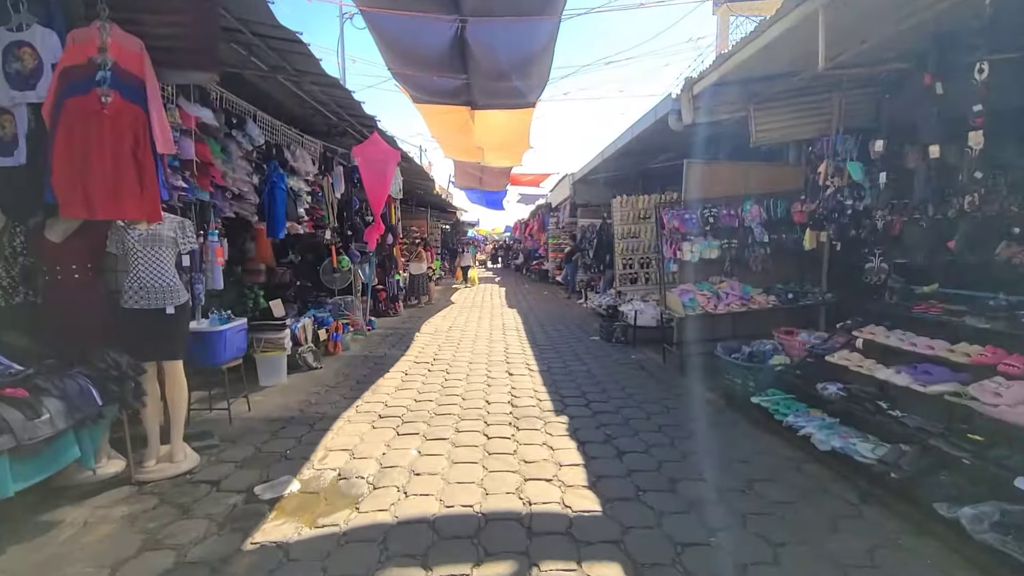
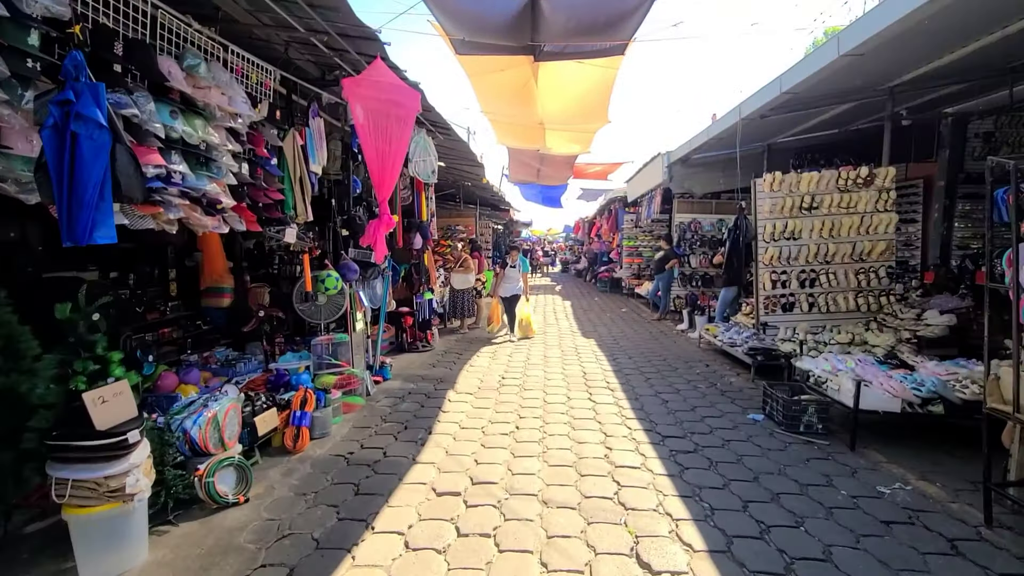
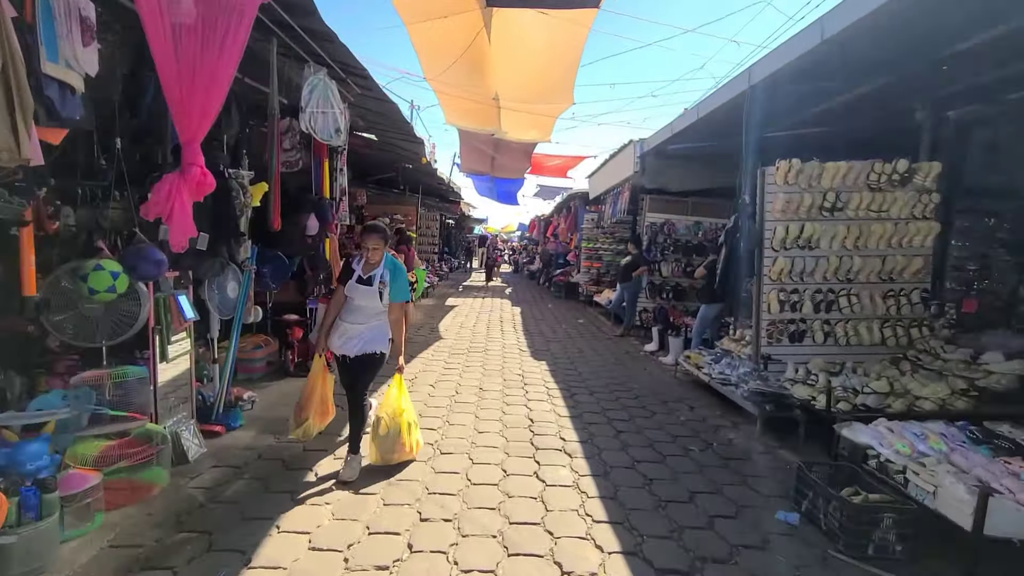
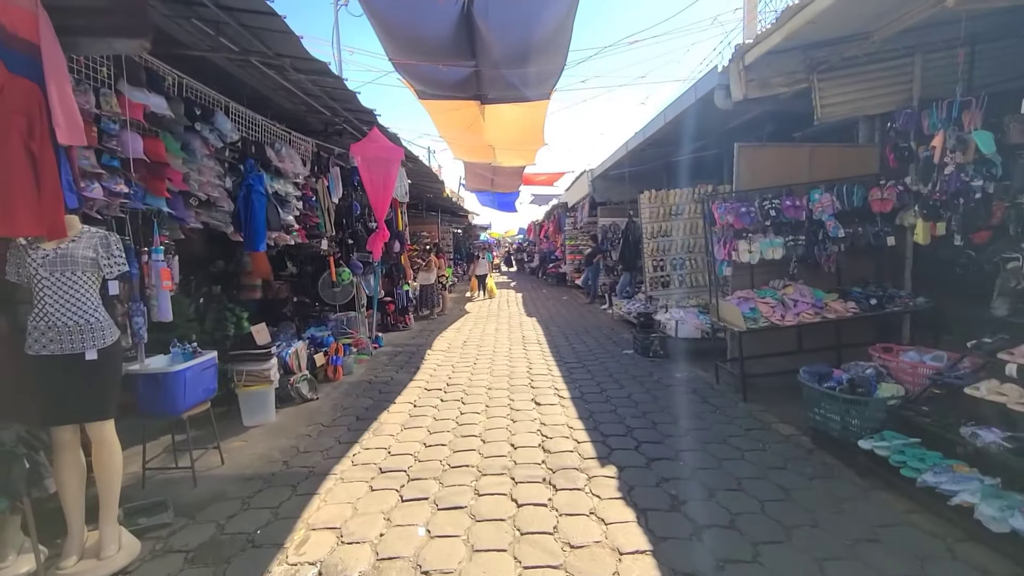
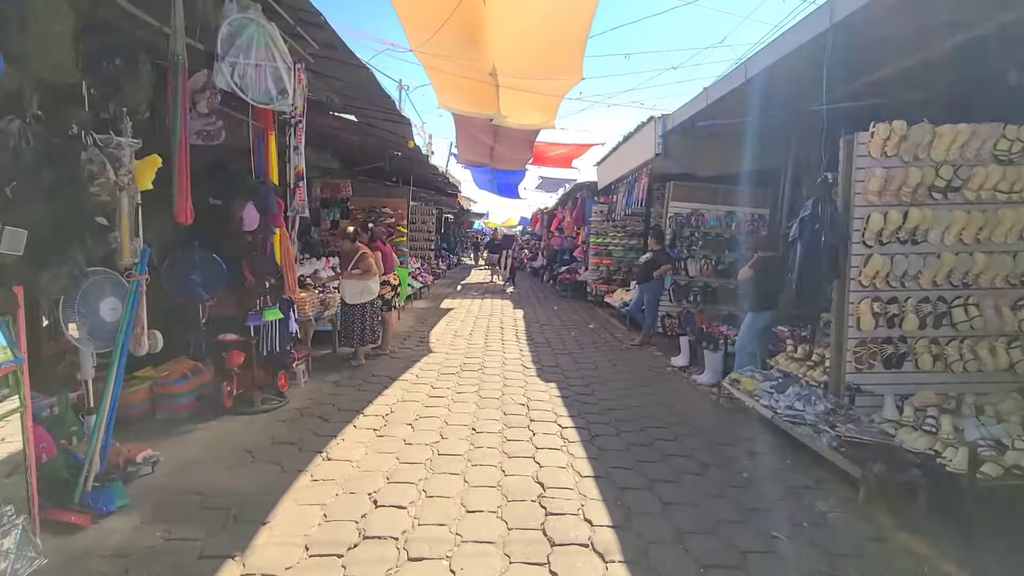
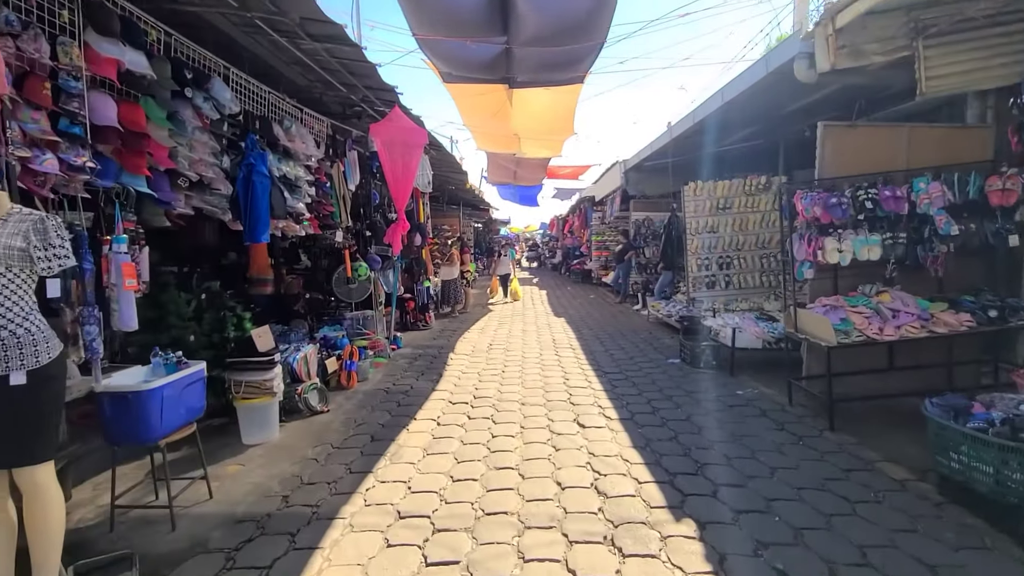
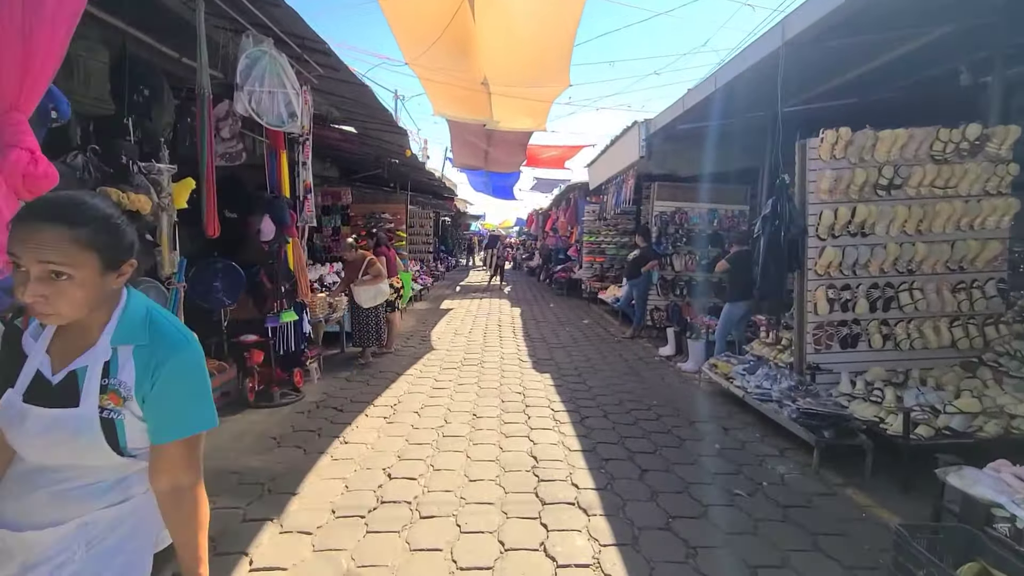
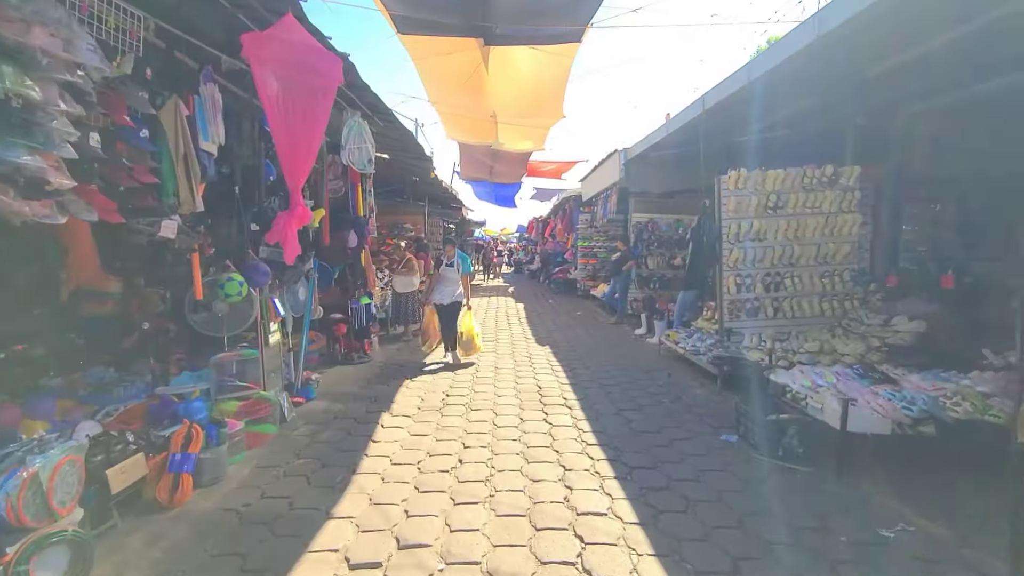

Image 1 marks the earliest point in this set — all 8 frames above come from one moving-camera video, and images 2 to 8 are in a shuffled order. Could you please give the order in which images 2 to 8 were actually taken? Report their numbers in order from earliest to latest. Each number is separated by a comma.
4, 6, 2, 8, 3, 7, 5
